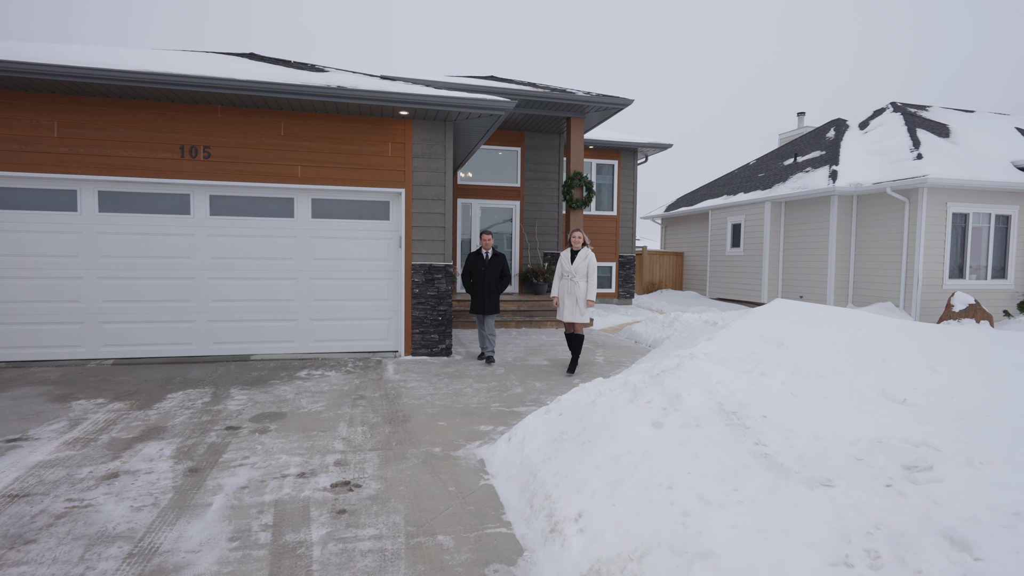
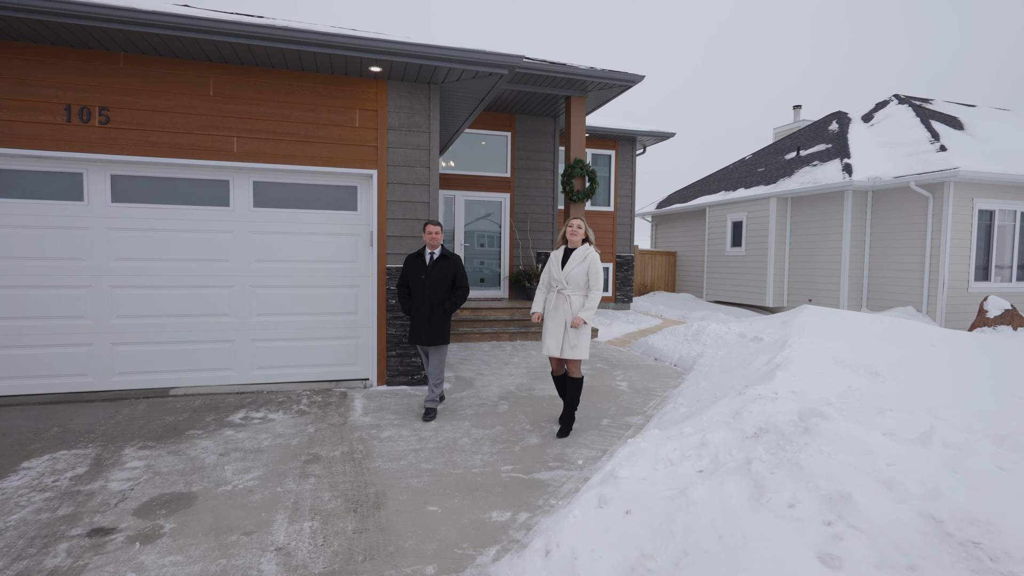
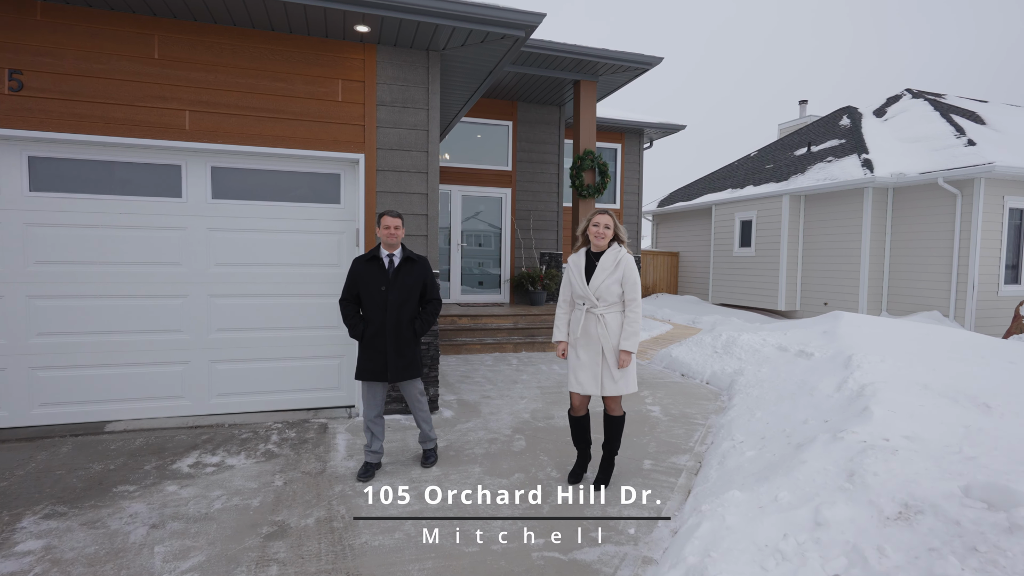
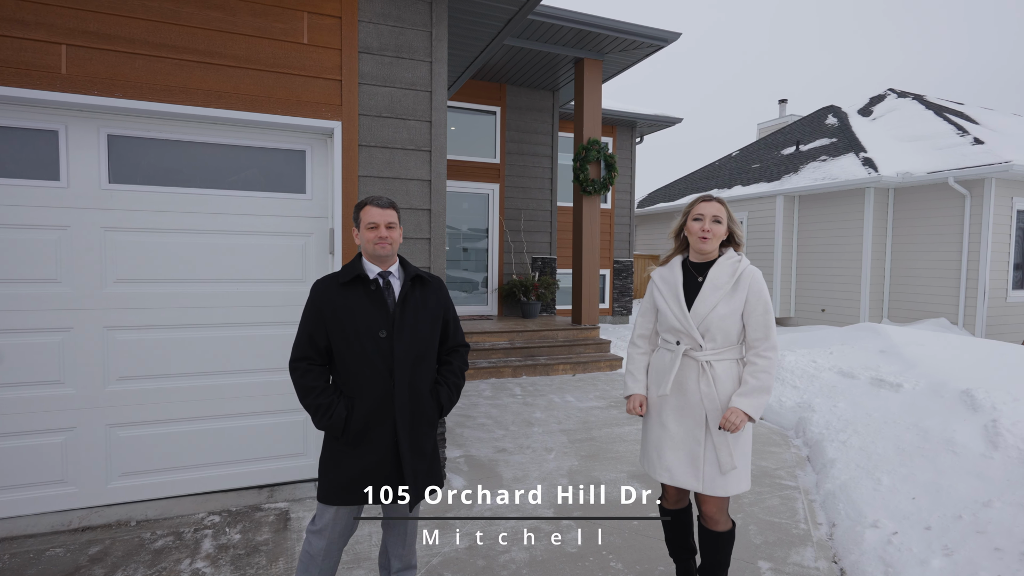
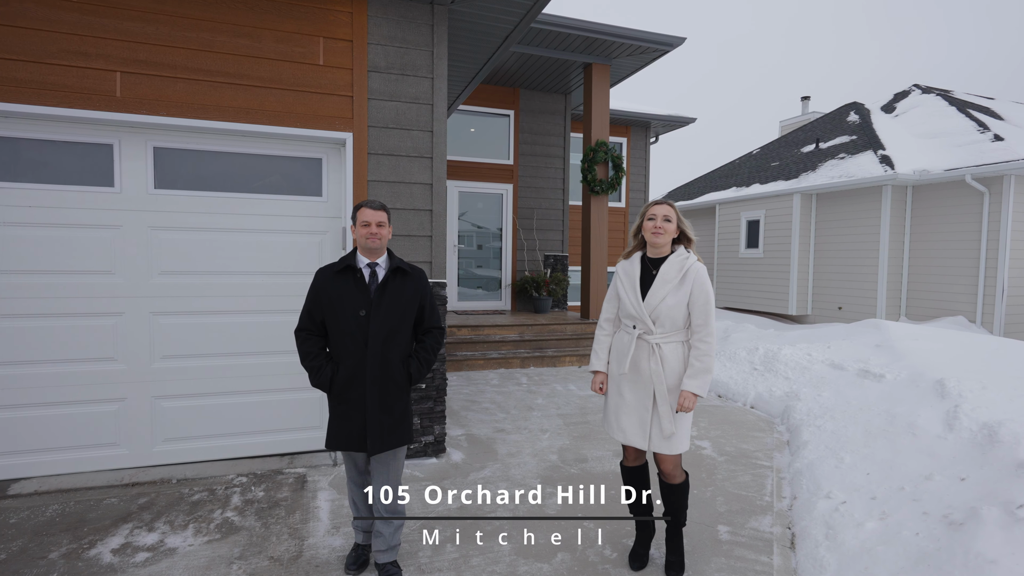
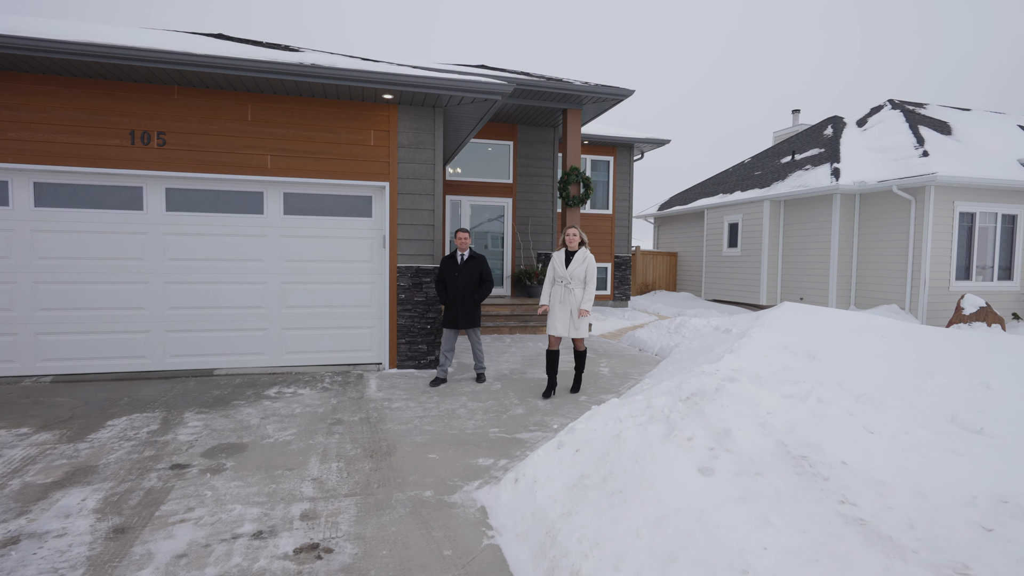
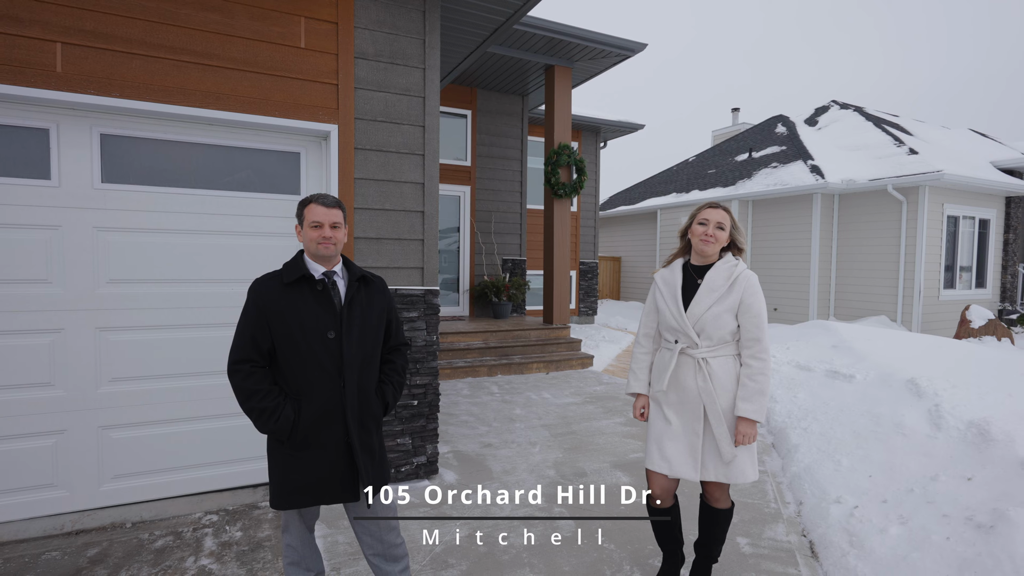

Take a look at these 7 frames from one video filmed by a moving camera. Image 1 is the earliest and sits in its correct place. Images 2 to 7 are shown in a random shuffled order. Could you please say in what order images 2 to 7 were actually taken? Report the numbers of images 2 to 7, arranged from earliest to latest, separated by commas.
6, 2, 3, 5, 4, 7
